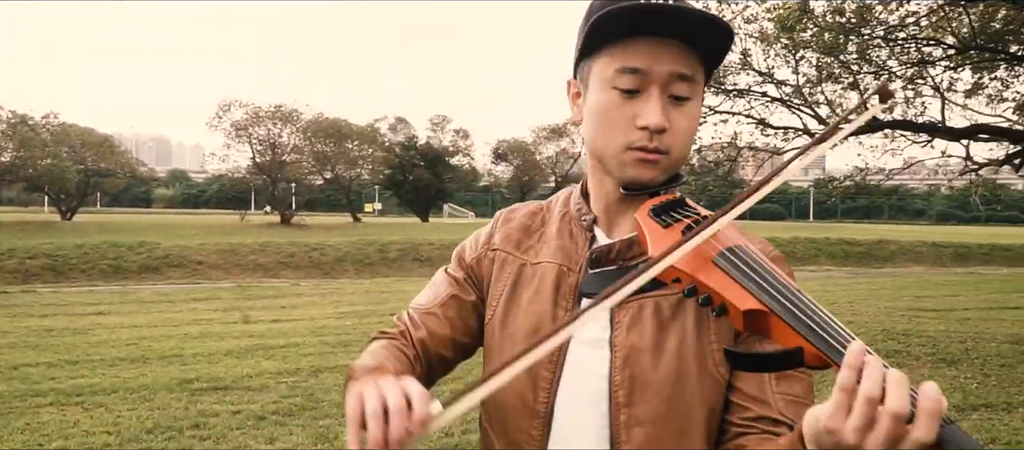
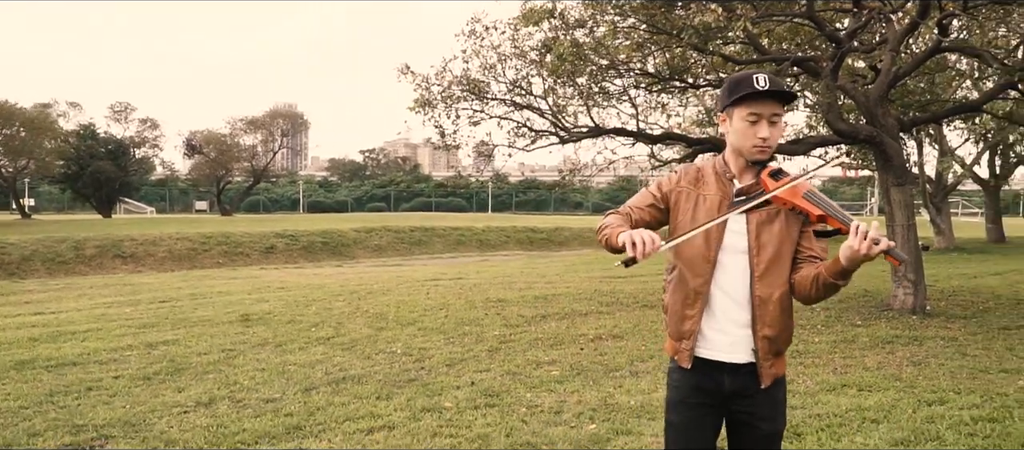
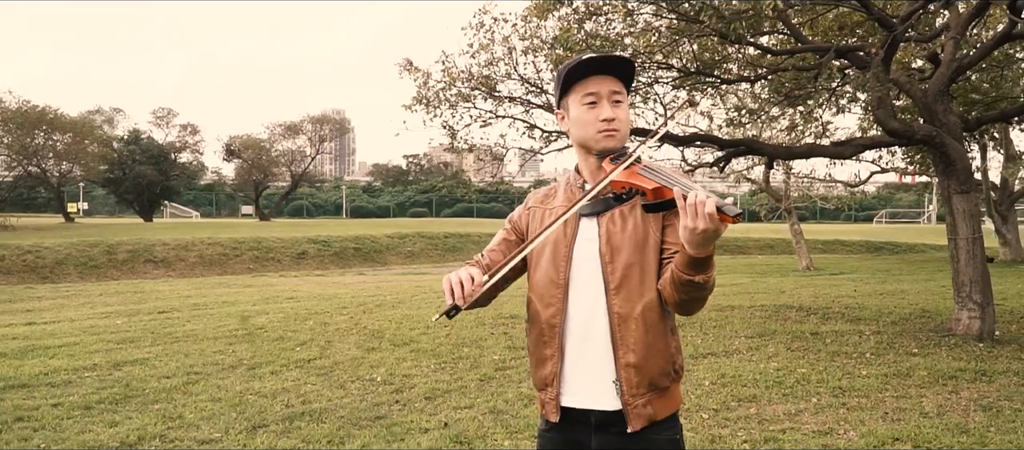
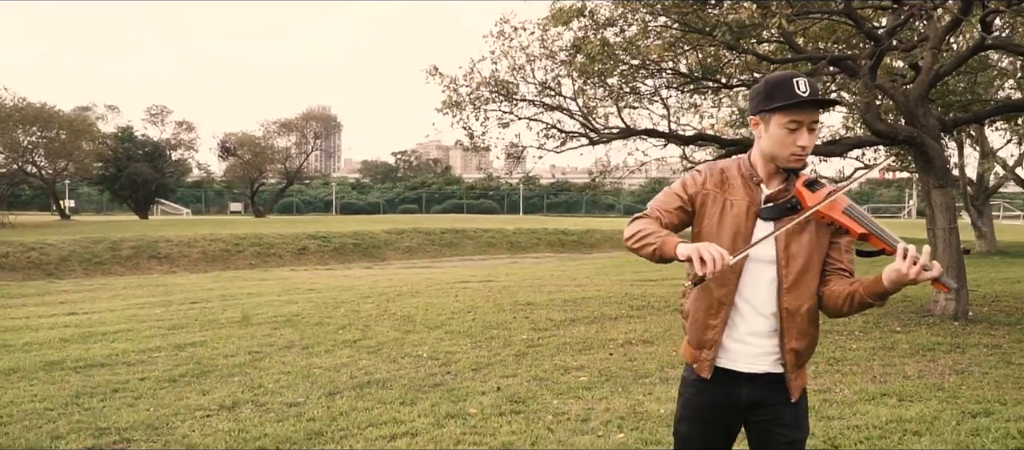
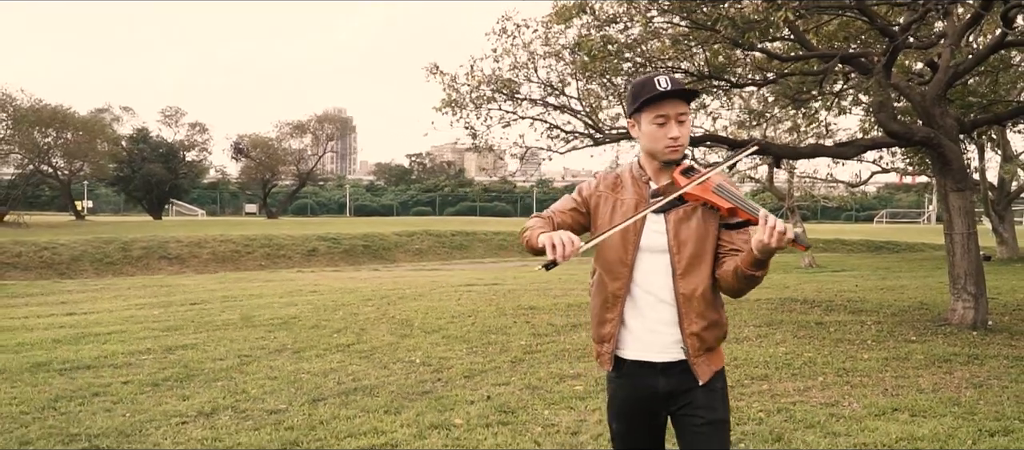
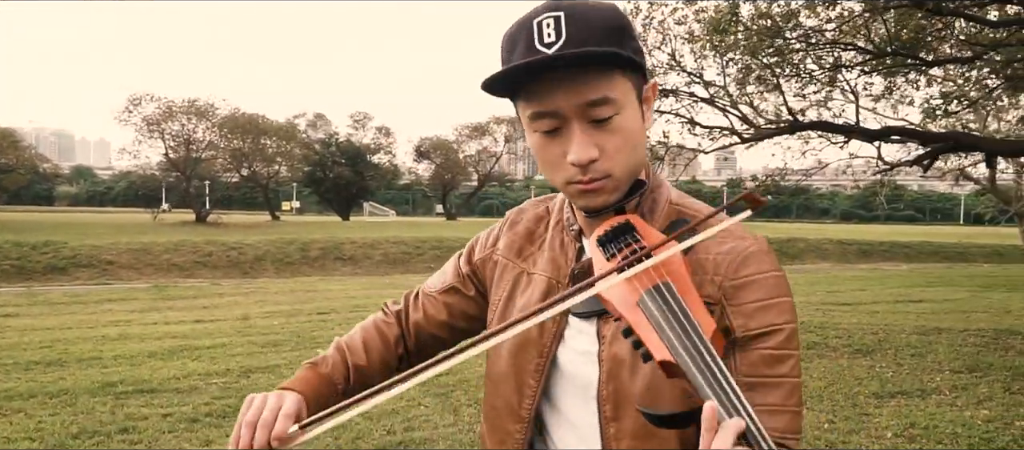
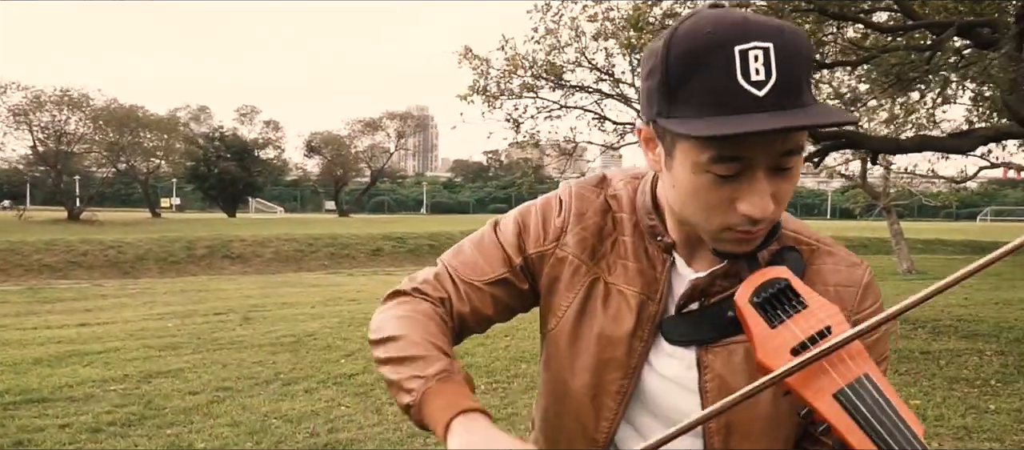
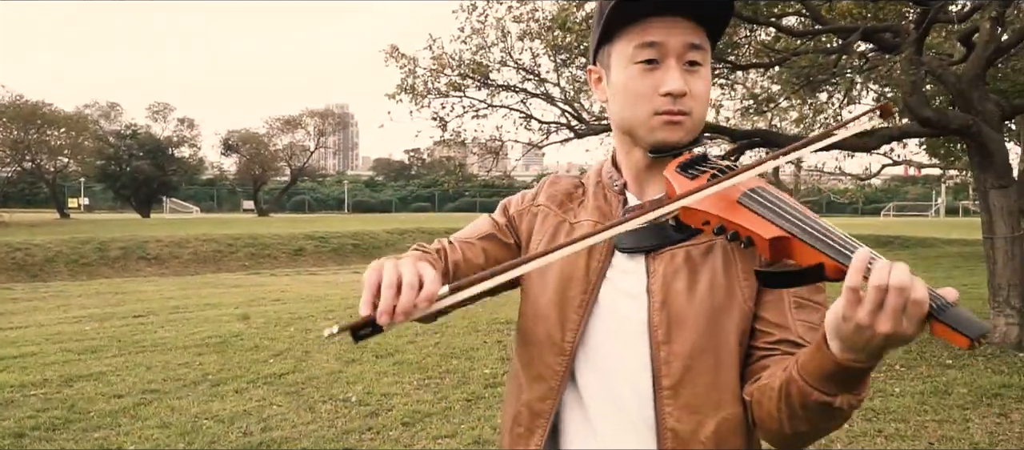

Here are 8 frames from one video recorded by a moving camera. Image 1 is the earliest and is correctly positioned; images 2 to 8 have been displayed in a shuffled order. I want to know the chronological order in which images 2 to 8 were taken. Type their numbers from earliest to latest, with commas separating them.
6, 7, 8, 3, 5, 4, 2
